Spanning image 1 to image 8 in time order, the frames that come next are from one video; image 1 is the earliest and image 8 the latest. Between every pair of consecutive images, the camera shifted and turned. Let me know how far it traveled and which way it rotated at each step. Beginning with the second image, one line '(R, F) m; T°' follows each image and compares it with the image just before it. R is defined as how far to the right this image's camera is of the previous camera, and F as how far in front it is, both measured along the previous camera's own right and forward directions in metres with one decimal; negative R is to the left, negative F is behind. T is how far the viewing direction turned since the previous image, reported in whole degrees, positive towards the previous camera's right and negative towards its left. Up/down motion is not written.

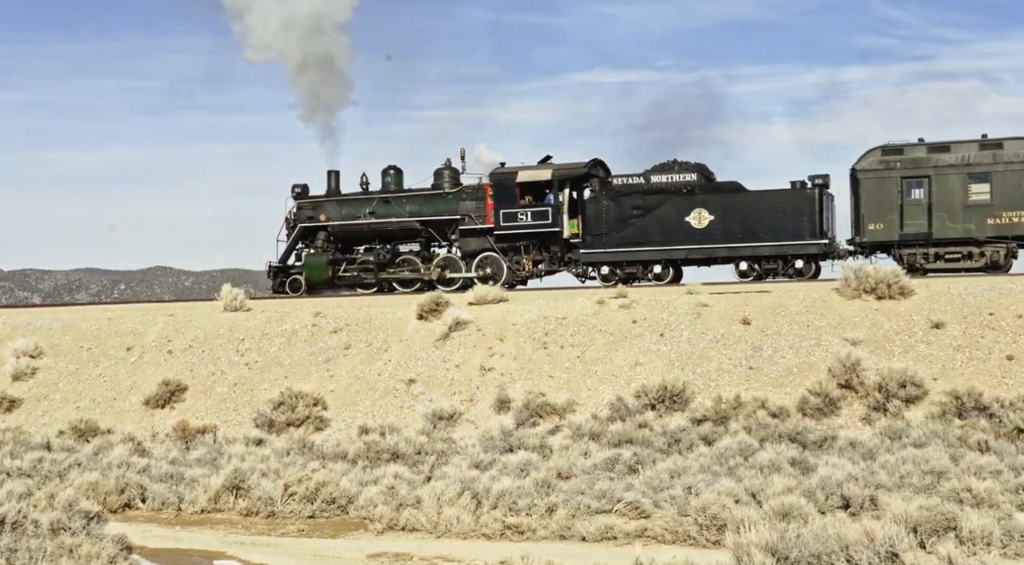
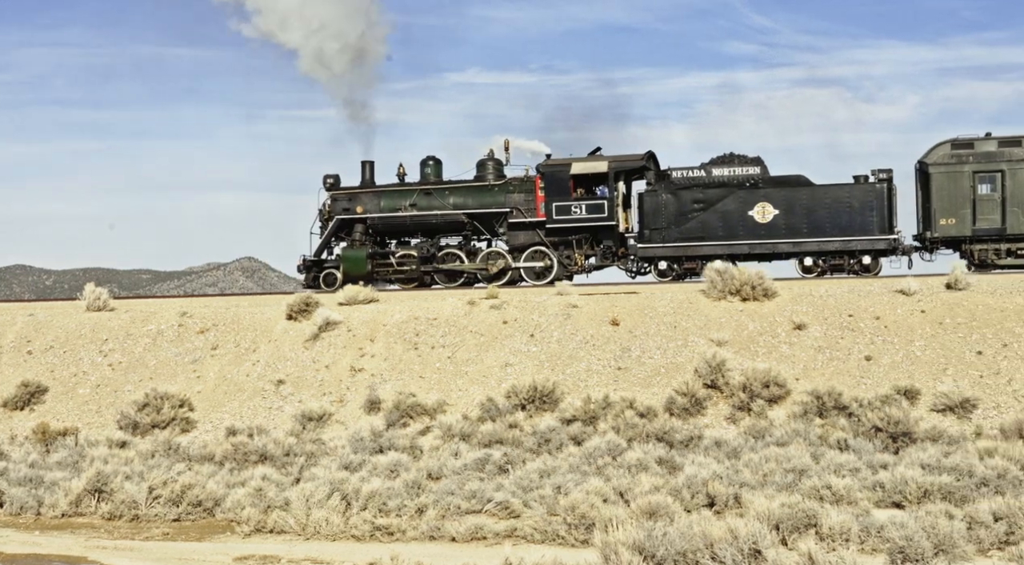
(+0.7, 0.0) m; +4°
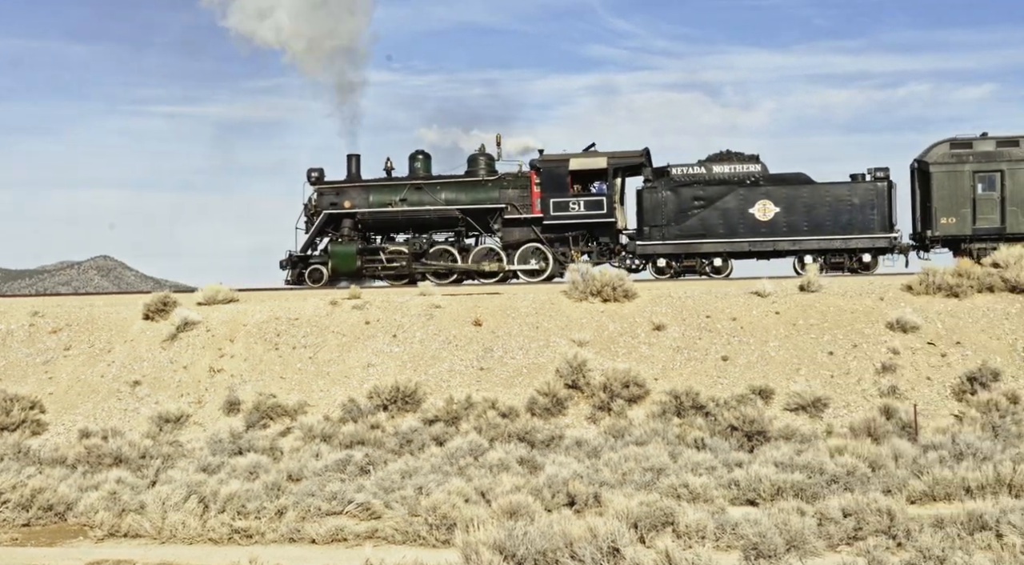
(+0.8, 0.0) m; +4°
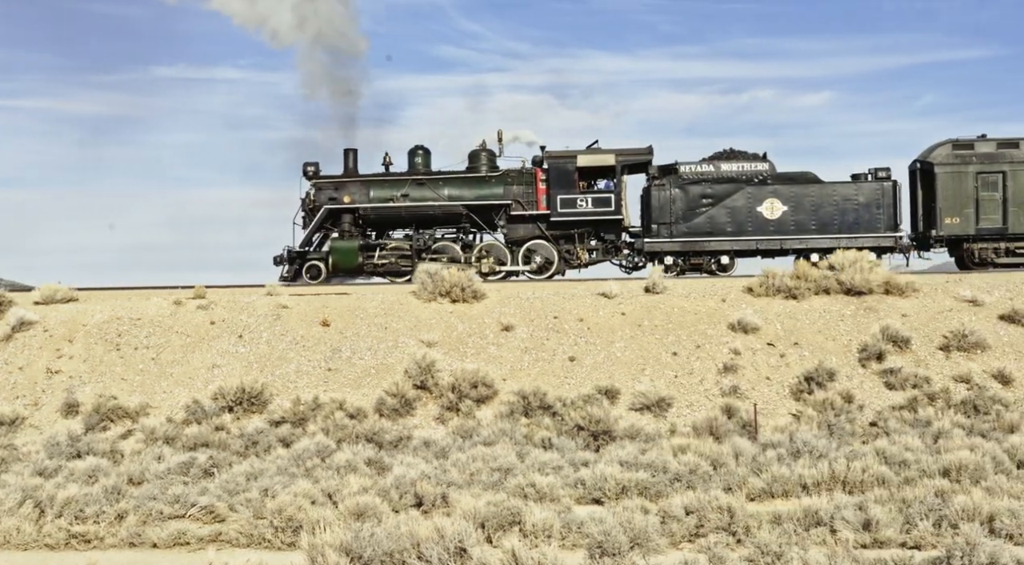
(+0.4, -0.1) m; +6°
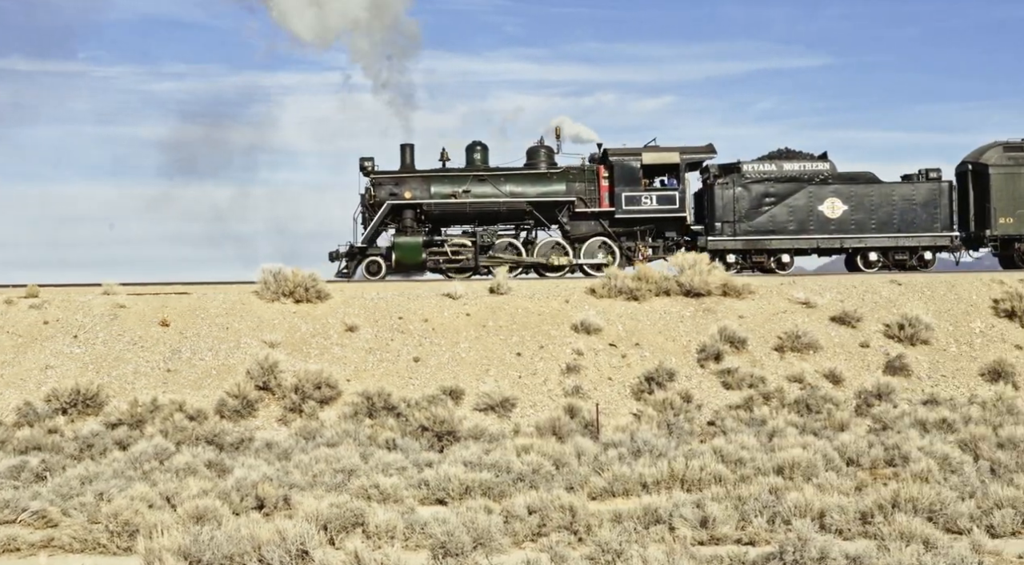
(0.0, -0.3) m; +8°
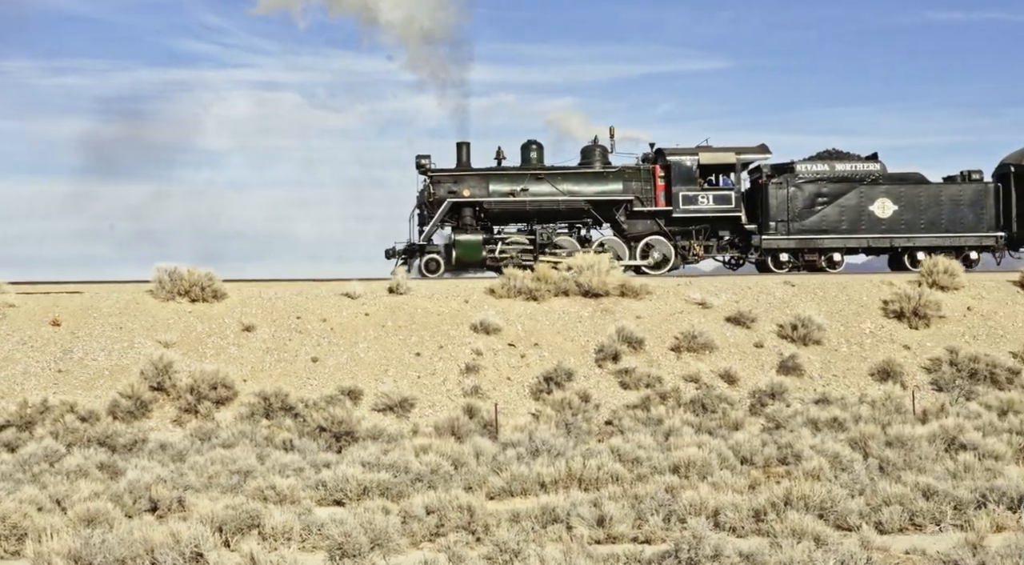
(0.0, -0.2) m; +5°
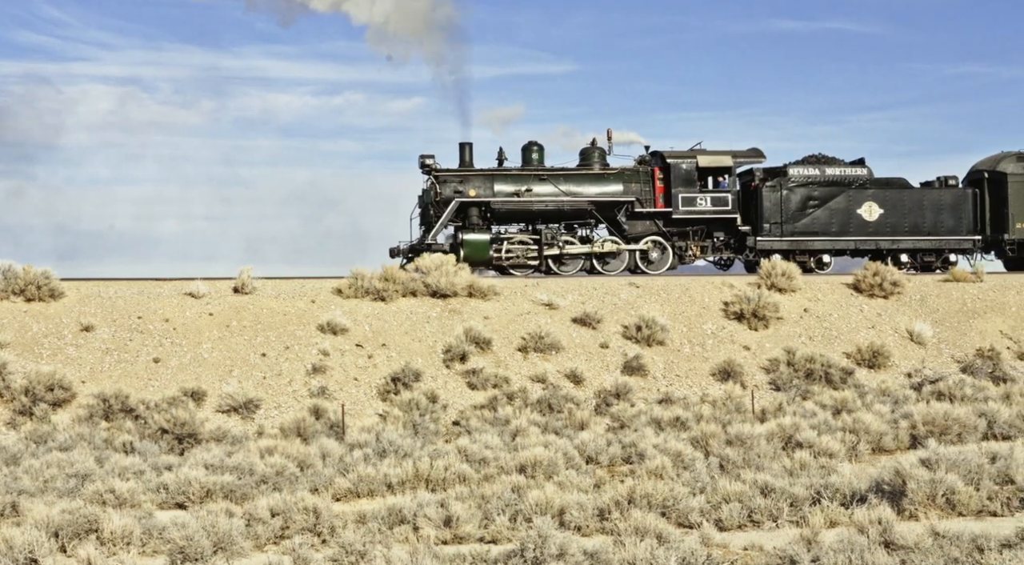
(0.0, -0.6) m; +8°
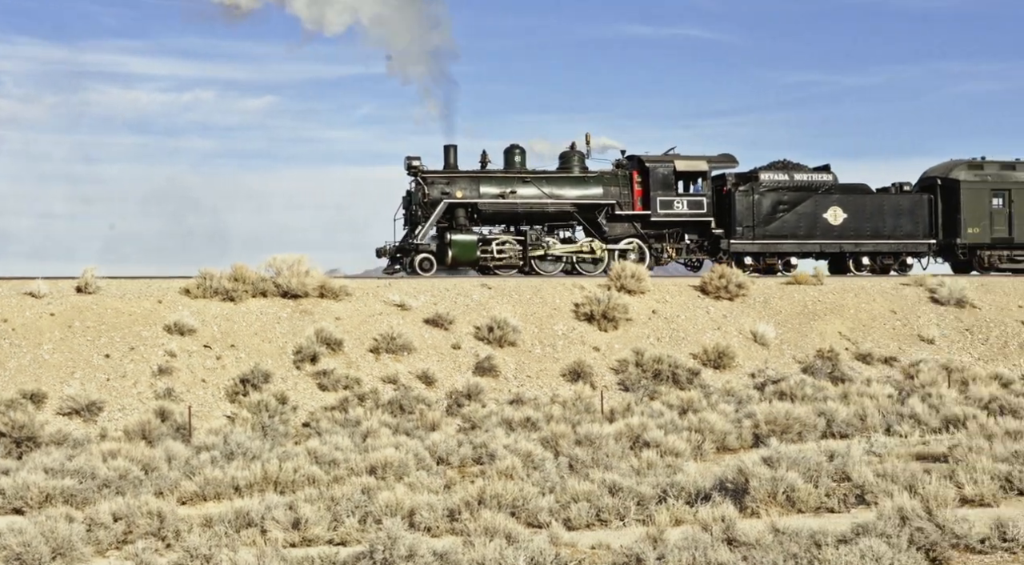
(0.0, -0.8) m; +7°
